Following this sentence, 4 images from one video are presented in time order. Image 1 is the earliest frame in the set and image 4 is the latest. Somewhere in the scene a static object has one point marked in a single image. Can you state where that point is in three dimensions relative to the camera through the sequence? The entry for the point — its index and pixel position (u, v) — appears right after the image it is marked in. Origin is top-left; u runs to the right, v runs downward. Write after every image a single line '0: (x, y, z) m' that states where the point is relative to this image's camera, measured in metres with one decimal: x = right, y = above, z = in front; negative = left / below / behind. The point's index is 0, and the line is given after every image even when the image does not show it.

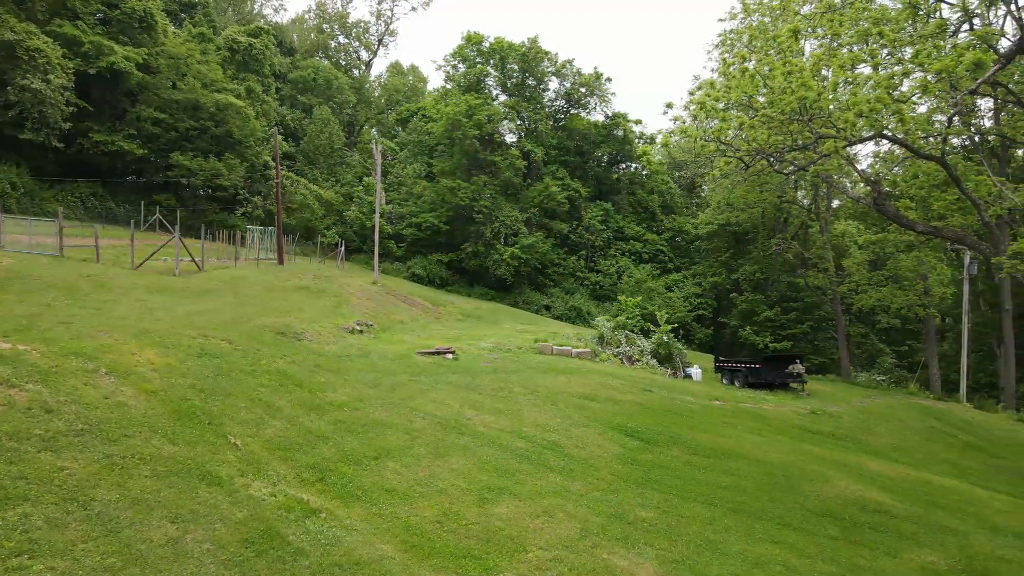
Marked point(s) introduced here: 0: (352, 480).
0: (-1.9, -2.4, +7.3) m
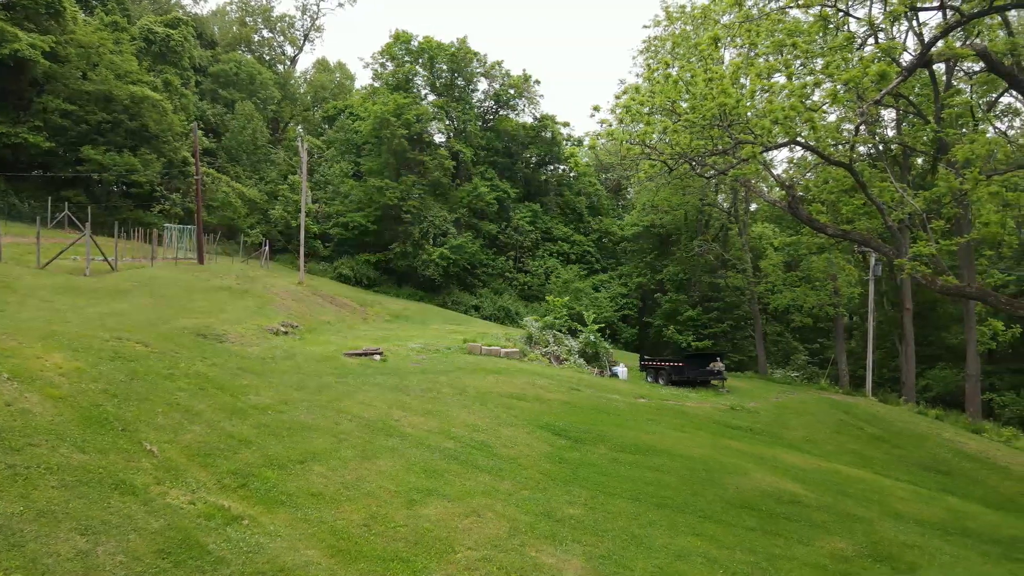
0: (-2.9, -2.5, +7.2) m
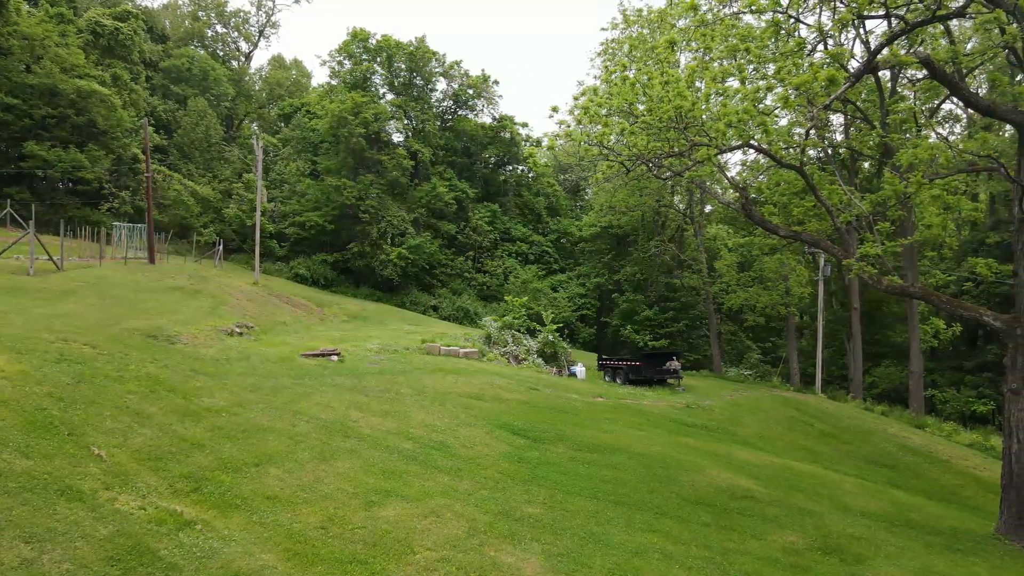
0: (-3.5, -2.5, +7.1) m
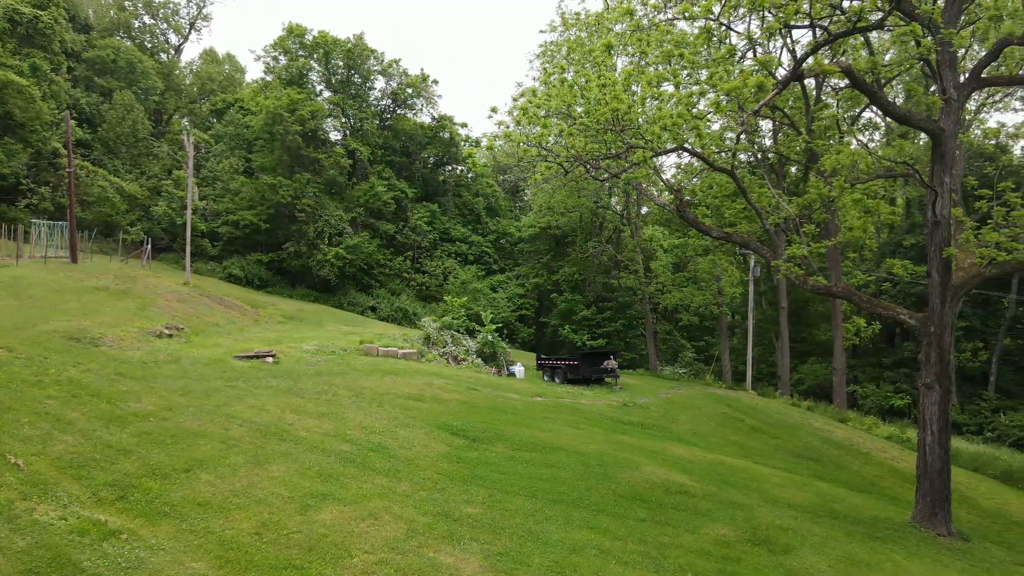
0: (-4.3, -2.5, +6.9) m
